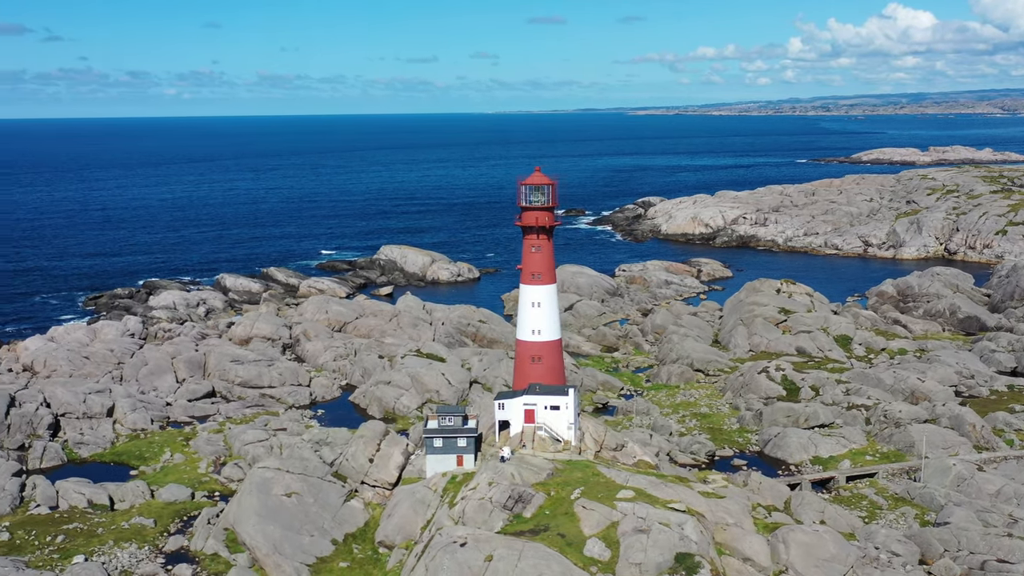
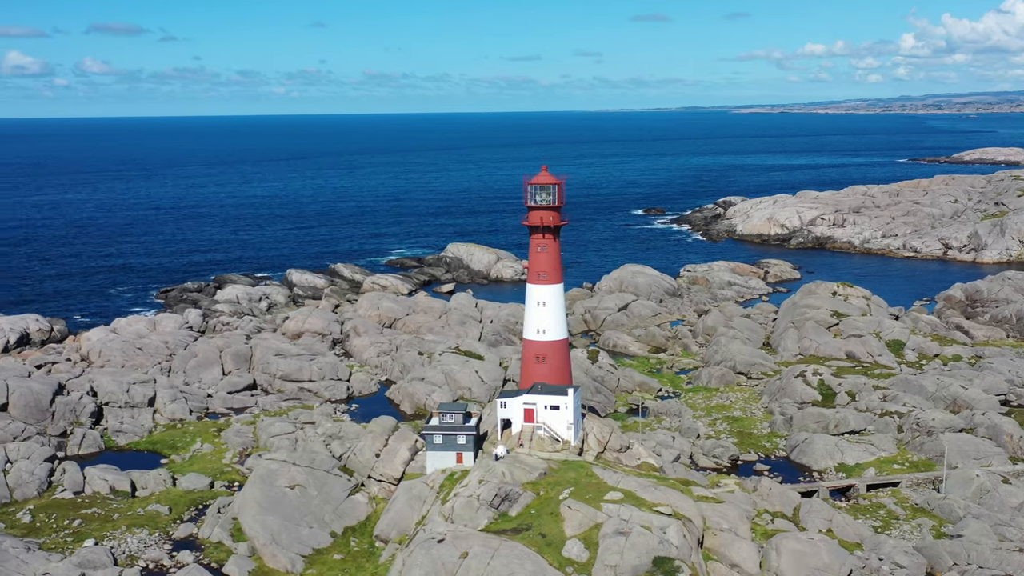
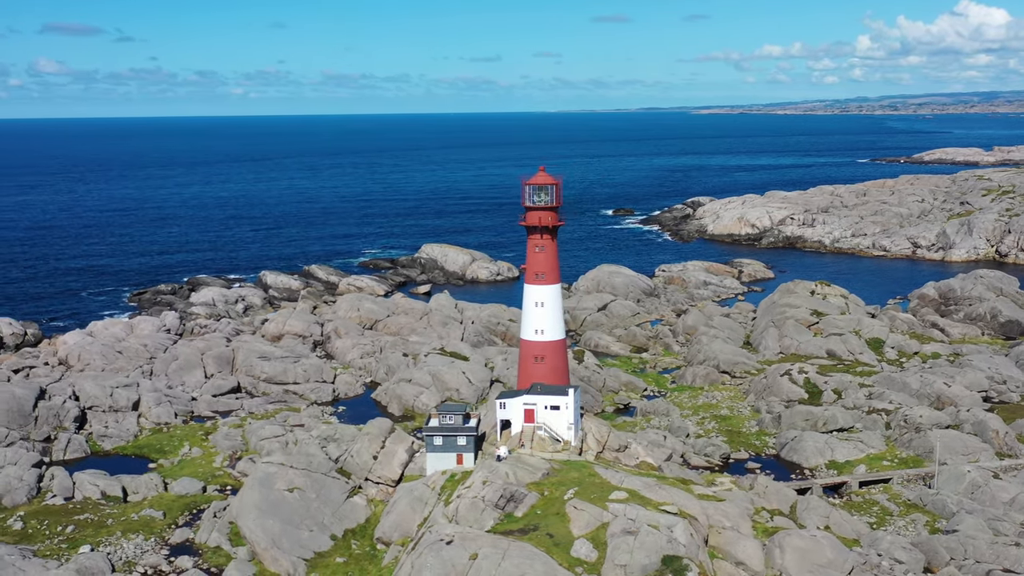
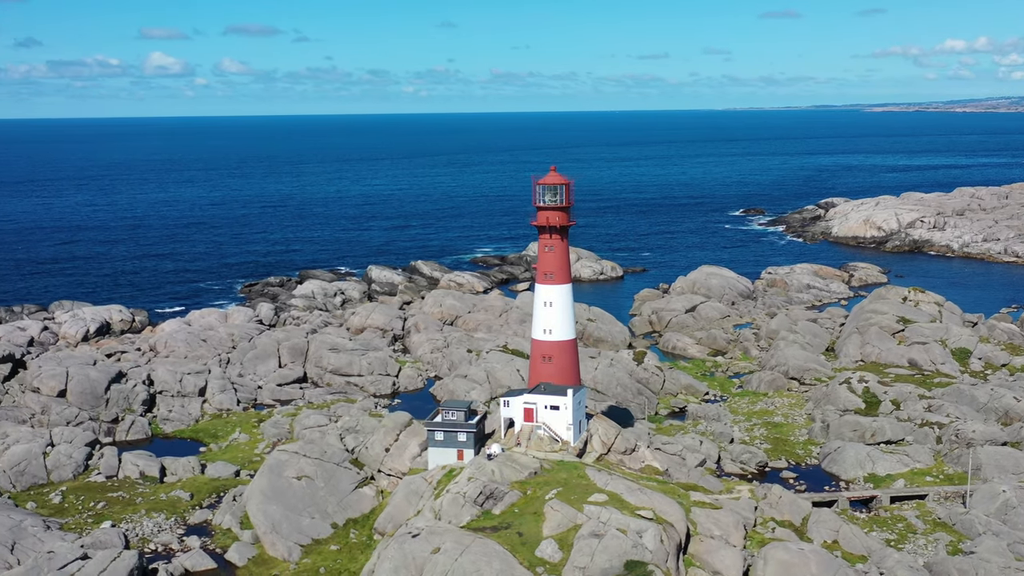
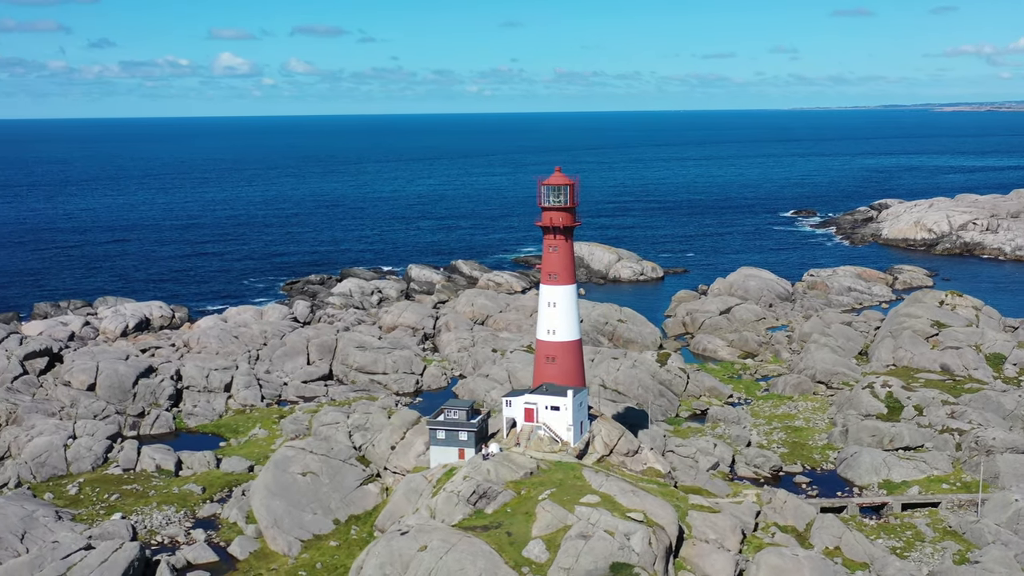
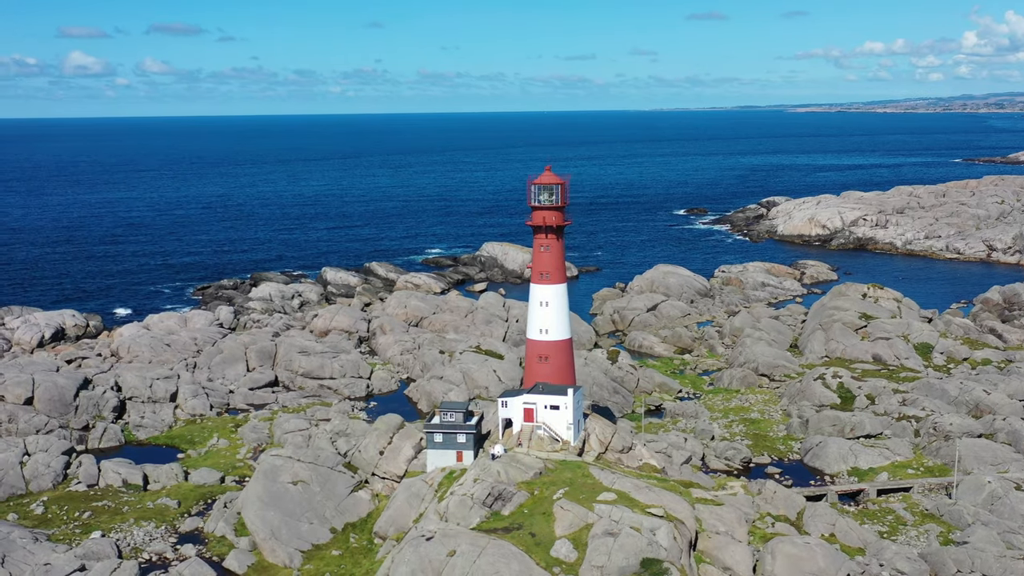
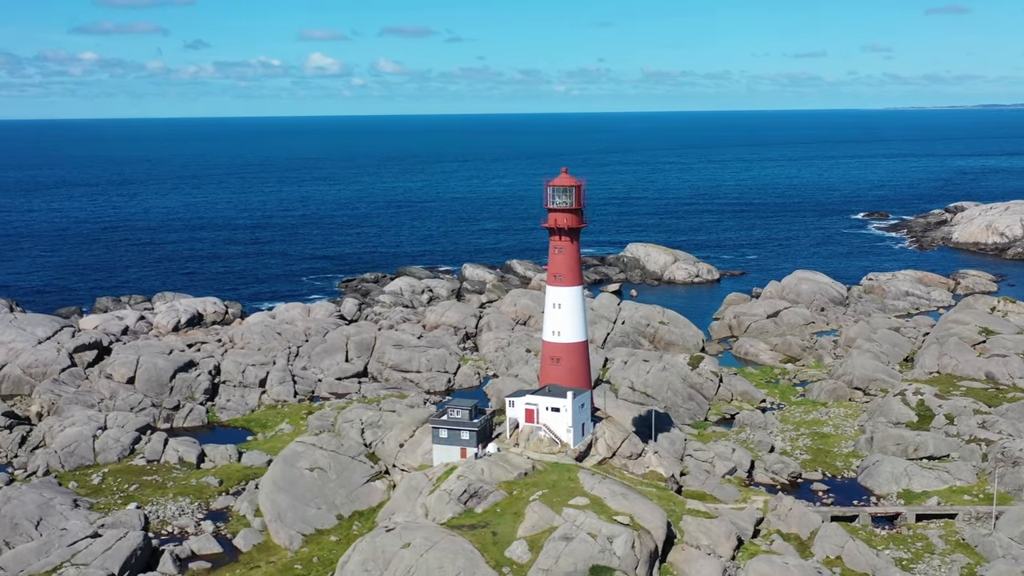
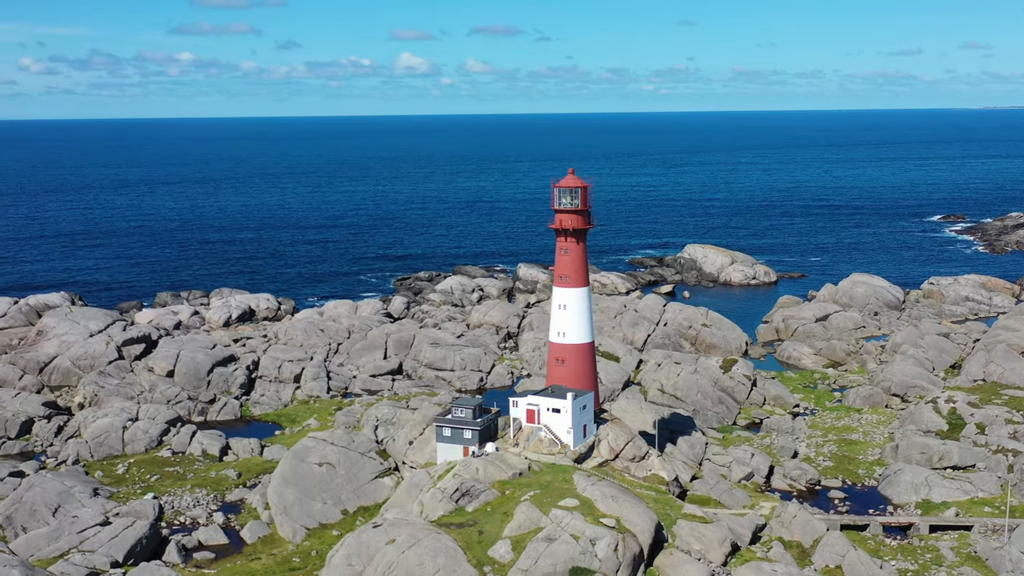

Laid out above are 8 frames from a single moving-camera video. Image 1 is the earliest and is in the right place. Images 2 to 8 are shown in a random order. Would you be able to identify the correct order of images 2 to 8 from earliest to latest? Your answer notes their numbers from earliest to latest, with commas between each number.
3, 2, 6, 4, 5, 7, 8
